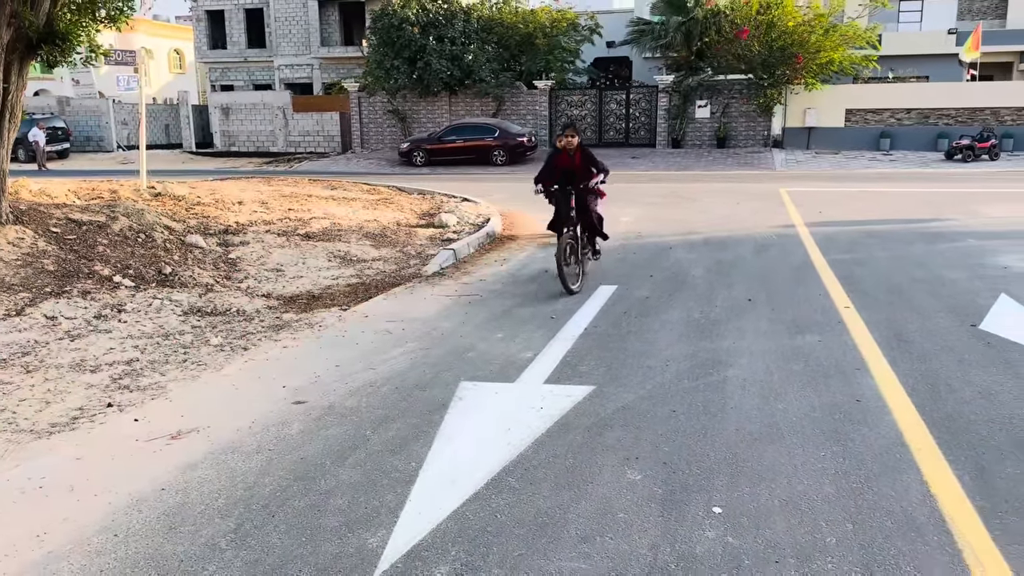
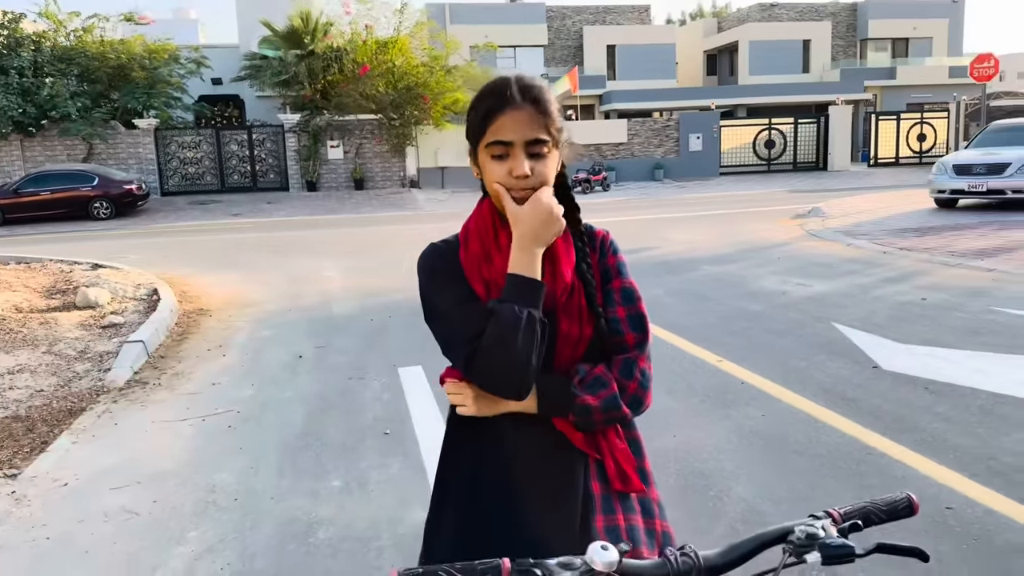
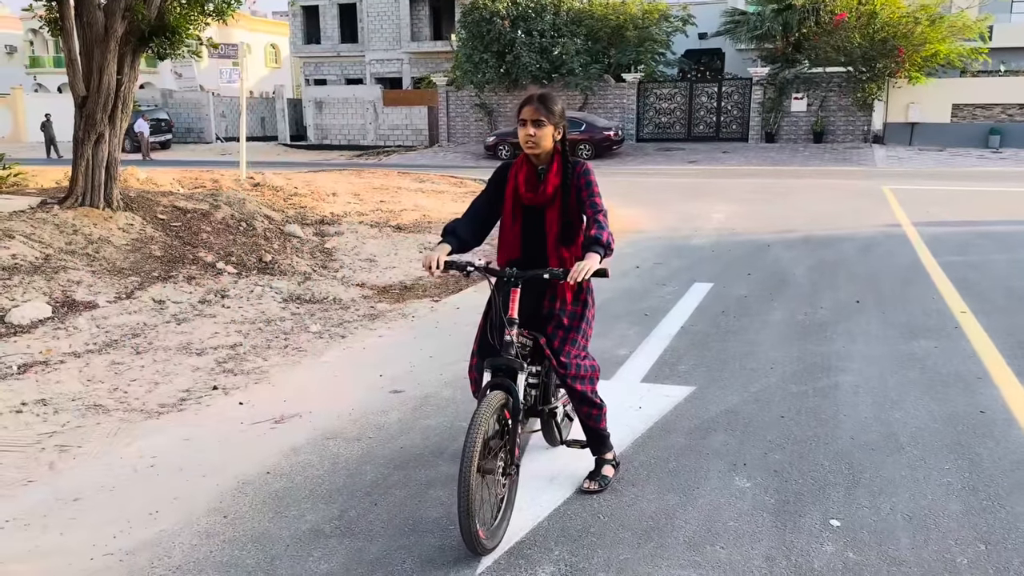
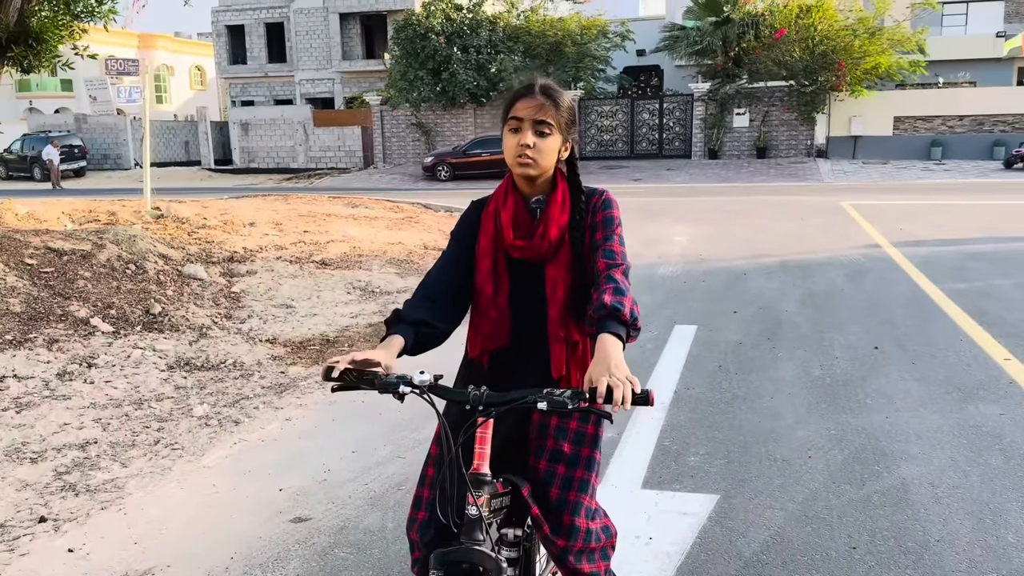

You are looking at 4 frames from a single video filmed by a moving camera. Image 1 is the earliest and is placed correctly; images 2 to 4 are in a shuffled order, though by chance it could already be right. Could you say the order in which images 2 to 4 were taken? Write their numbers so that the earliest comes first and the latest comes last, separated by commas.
3, 4, 2
